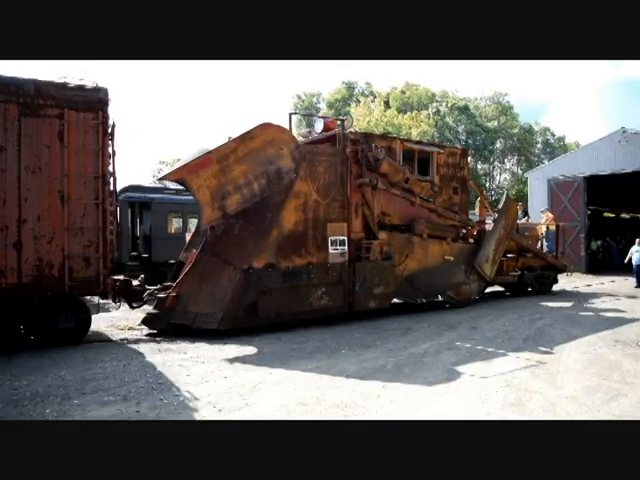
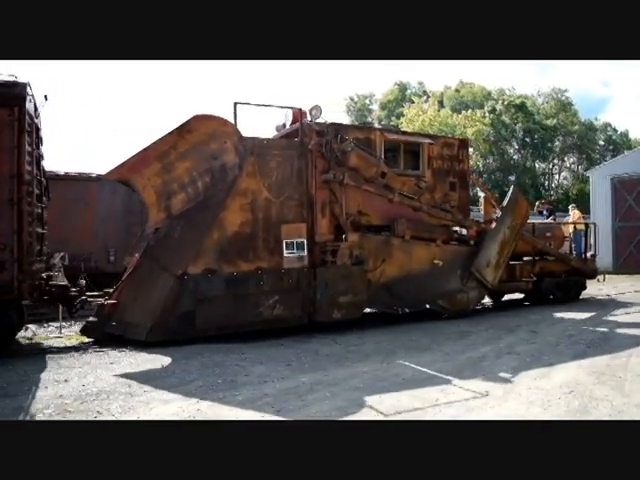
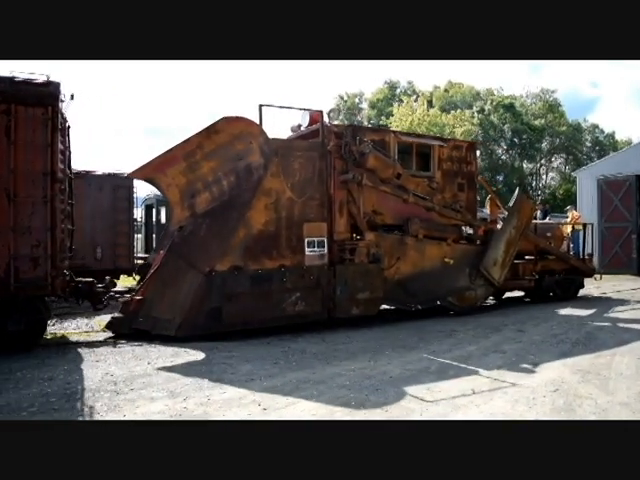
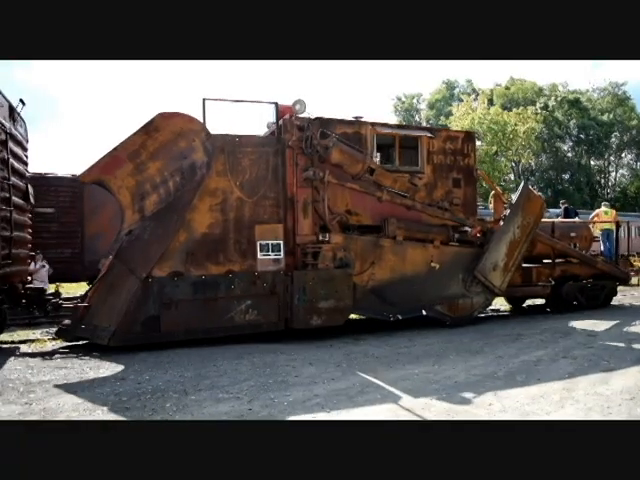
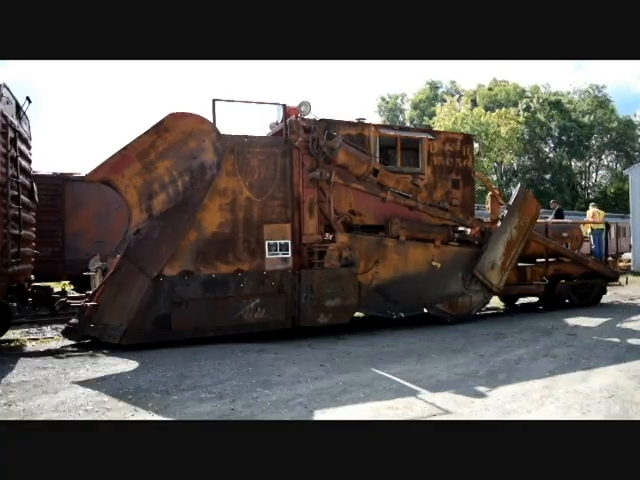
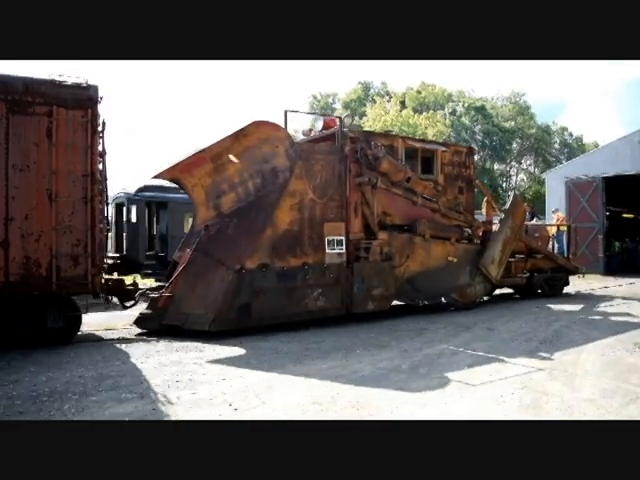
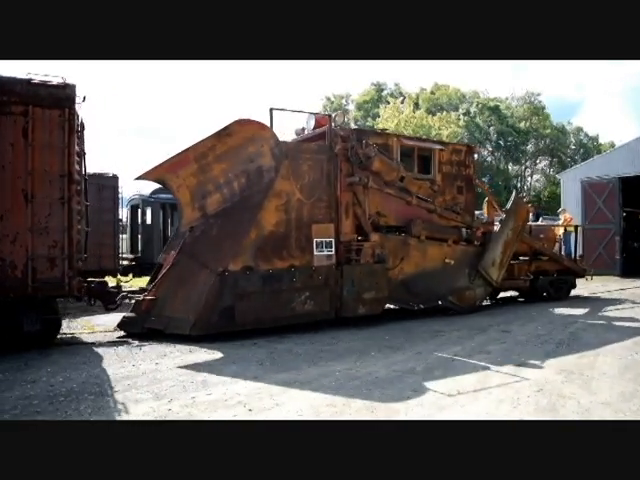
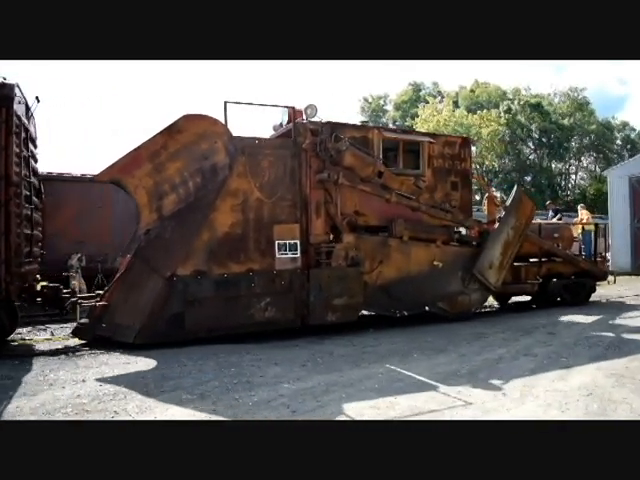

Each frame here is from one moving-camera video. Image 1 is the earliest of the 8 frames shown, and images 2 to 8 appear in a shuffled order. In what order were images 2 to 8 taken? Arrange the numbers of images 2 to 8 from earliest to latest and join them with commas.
6, 7, 3, 2, 8, 5, 4
